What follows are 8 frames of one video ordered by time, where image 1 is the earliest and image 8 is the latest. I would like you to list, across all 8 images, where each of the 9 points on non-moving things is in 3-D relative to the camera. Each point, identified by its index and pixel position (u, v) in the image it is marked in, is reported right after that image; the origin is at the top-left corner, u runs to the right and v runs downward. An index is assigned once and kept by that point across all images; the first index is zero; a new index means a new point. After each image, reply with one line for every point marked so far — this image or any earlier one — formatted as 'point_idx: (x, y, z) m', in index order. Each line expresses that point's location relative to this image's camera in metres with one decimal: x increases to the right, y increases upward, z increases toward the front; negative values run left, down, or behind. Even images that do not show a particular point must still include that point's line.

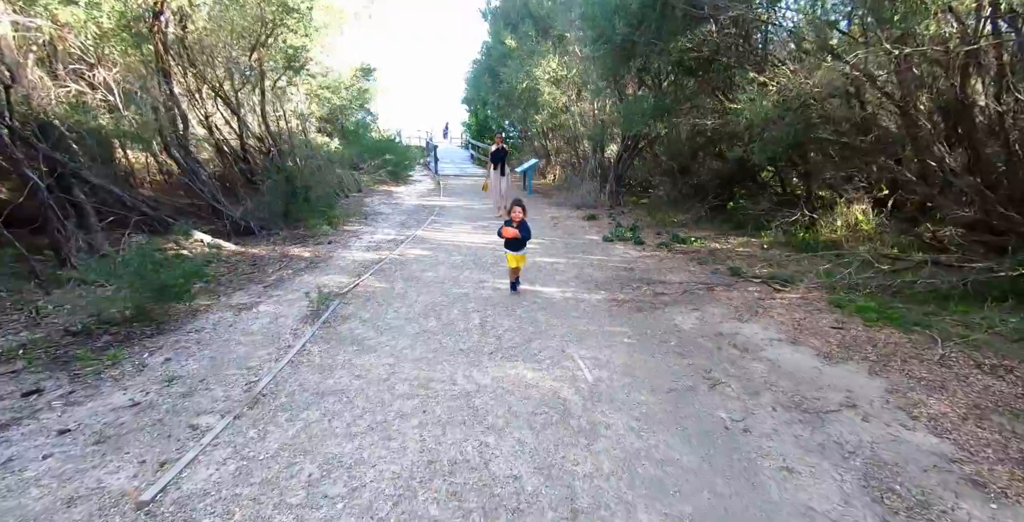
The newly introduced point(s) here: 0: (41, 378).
0: (-3.2, -0.8, +3.4) m
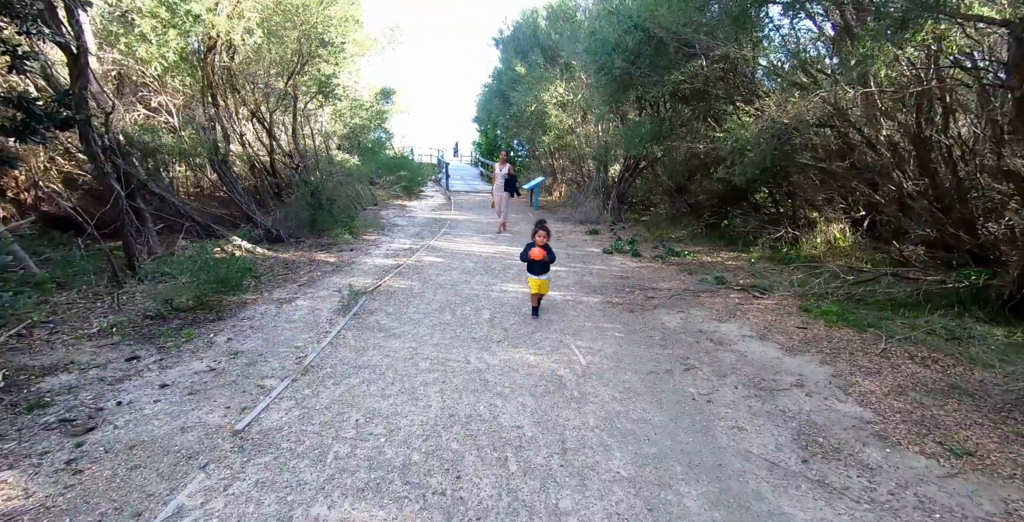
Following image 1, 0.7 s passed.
0: (-3.2, -0.7, +4.2) m
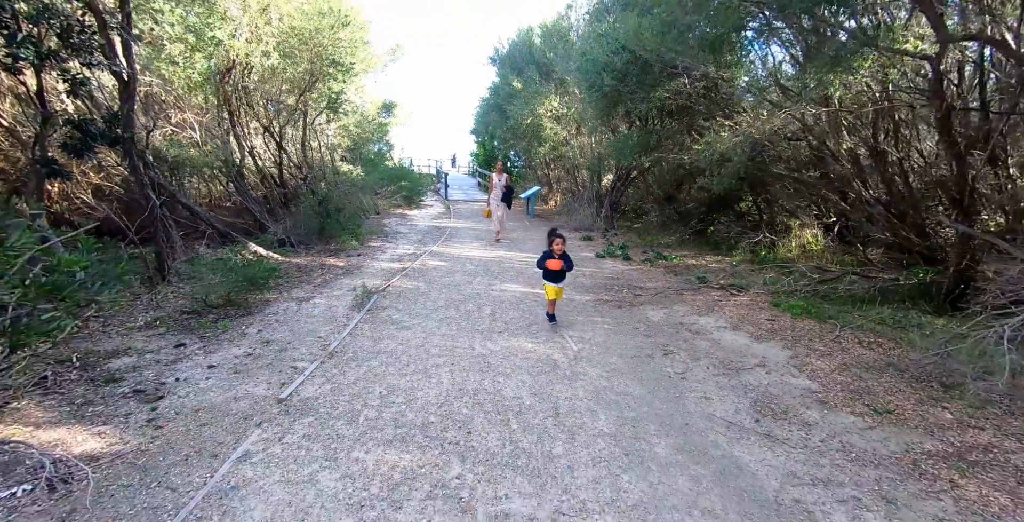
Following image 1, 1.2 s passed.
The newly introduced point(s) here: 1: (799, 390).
0: (-3.2, -0.7, +4.8) m
1: (+2.3, -1.0, +4.0) m
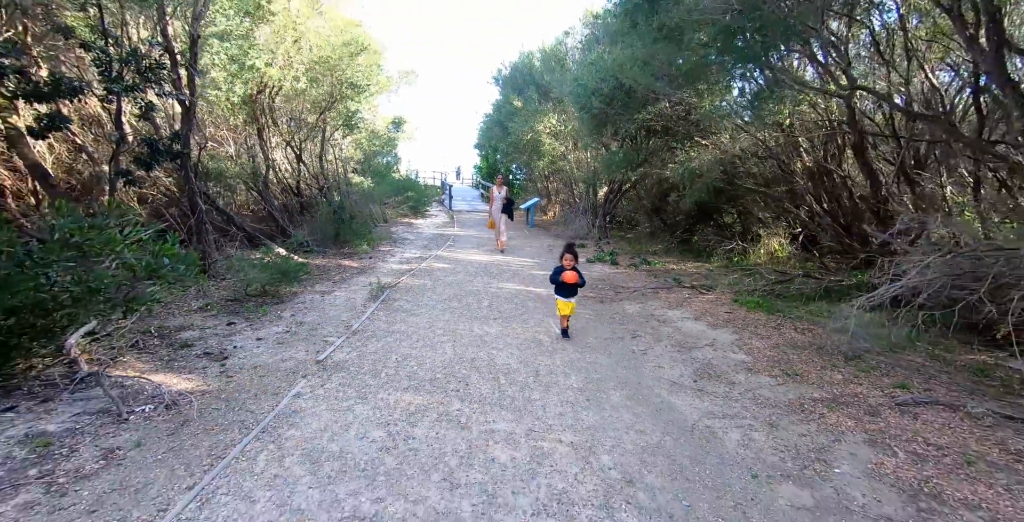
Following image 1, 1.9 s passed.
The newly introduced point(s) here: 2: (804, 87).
0: (-3.3, -0.6, +5.8) m
1: (+2.2, -1.0, +4.9) m
2: (+3.7, +2.2, +6.2) m
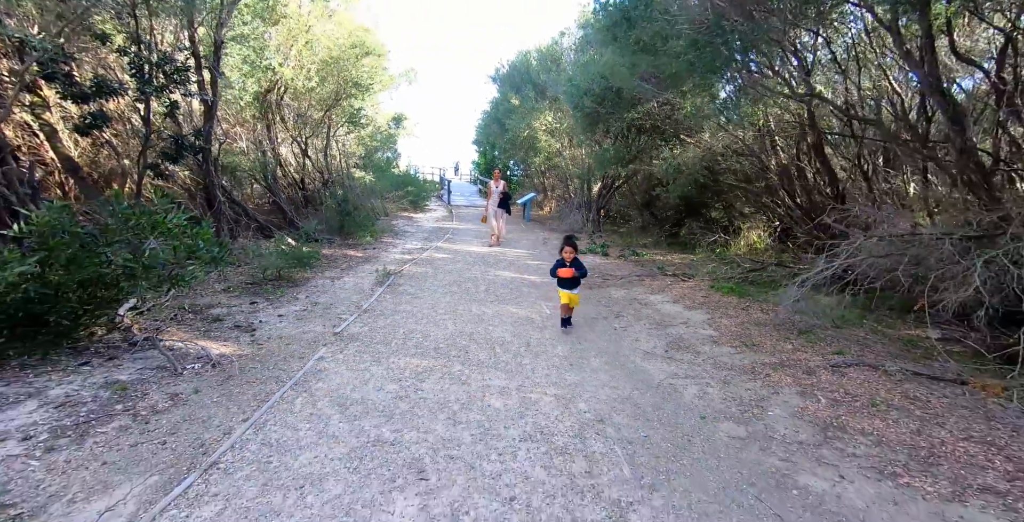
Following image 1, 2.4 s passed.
0: (-3.4, -0.5, +6.4) m
1: (+2.1, -0.8, +5.6) m
2: (+3.6, +2.3, +6.8) m
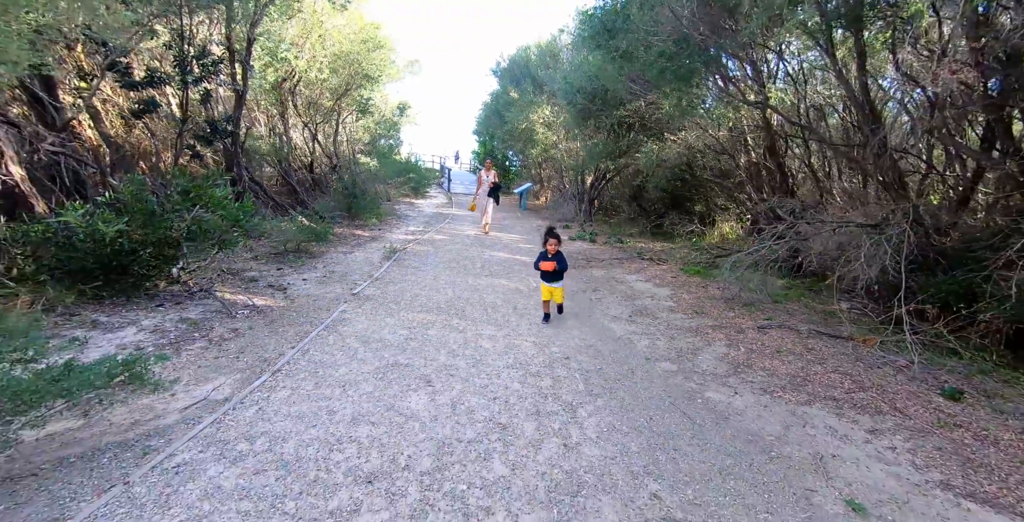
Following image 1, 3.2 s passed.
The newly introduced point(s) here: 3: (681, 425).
0: (-3.5, -0.1, +7.3) m
1: (+2.0, -0.6, +6.6) m
2: (+3.5, +2.5, +7.7) m
3: (+1.1, -1.1, +3.3) m
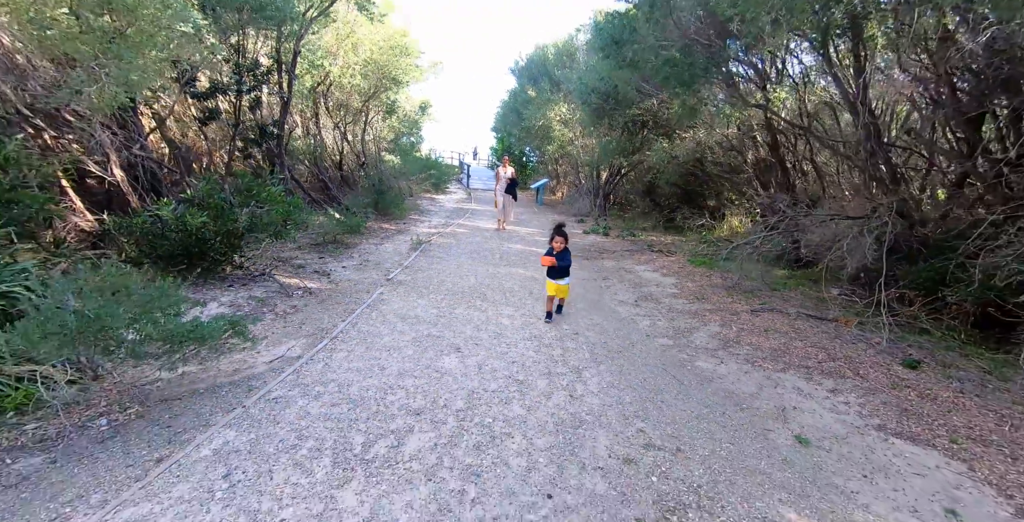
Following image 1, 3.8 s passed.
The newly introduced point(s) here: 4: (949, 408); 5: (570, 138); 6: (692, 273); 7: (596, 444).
0: (-3.2, +0.1, +8.1) m
1: (+2.3, -0.5, +7.2) m
2: (+3.8, +2.7, +8.3) m
3: (+1.3, -1.0, +3.9) m
4: (+3.0, -1.0, +3.4) m
5: (+2.0, +4.5, +18.0) m
6: (+3.0, -0.2, +8.4) m
7: (+0.5, -1.1, +2.9) m
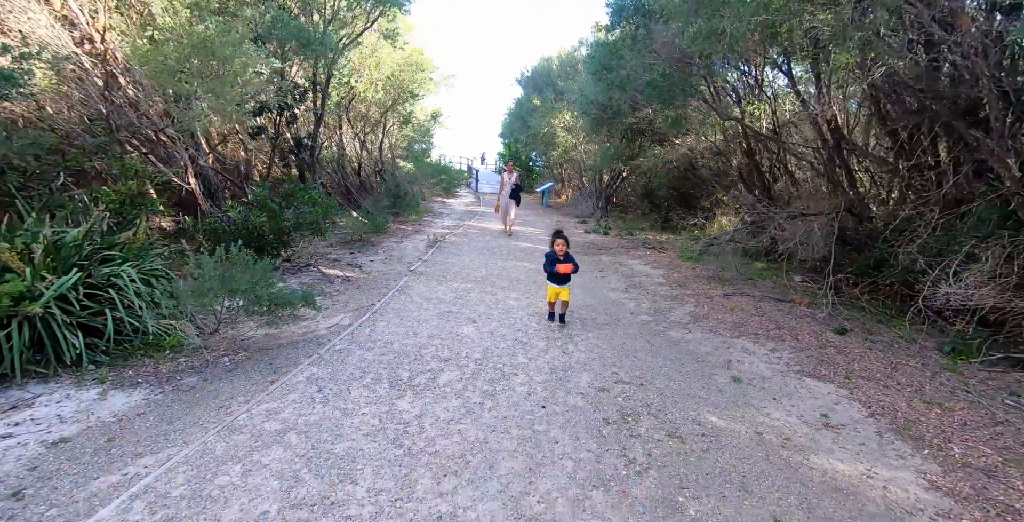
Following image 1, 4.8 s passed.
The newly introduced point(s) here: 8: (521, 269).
0: (-3.1, +0.2, +9.2) m
1: (+2.4, -0.3, +8.2) m
2: (+3.9, +2.8, +9.3) m
3: (+1.3, -0.9, +5.0) m
4: (+3.1, -0.9, +4.4) m
5: (+2.3, +4.5, +19.0) m
6: (+3.1, -0.1, +9.4) m
7: (+0.5, -1.0, +4.0) m
8: (+0.1, -0.2, +8.9) m
